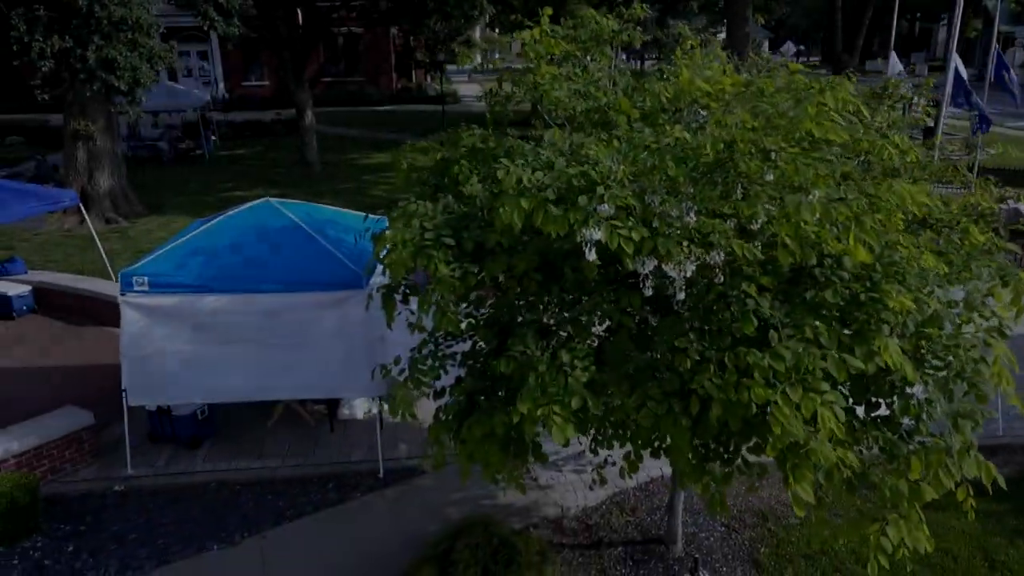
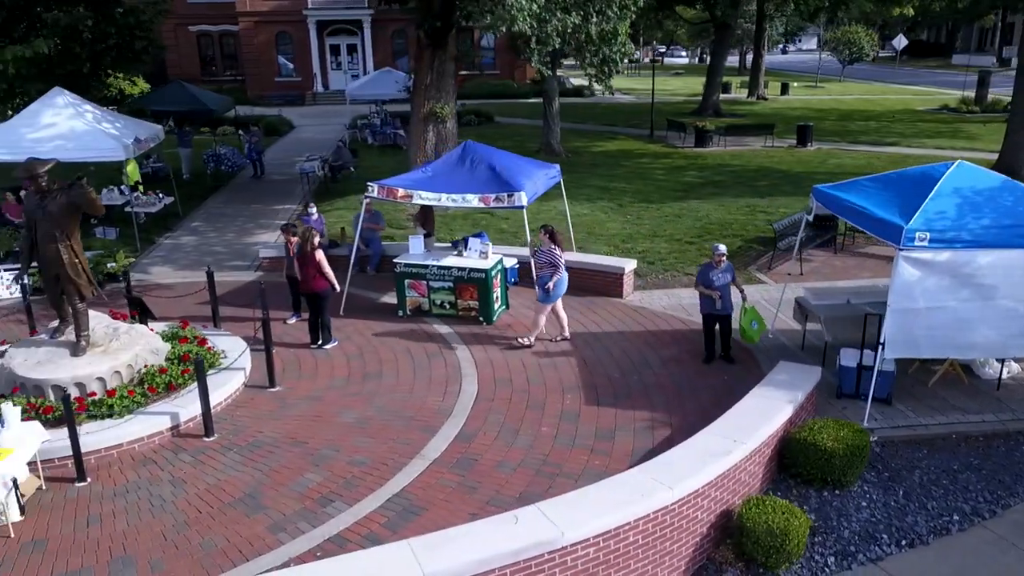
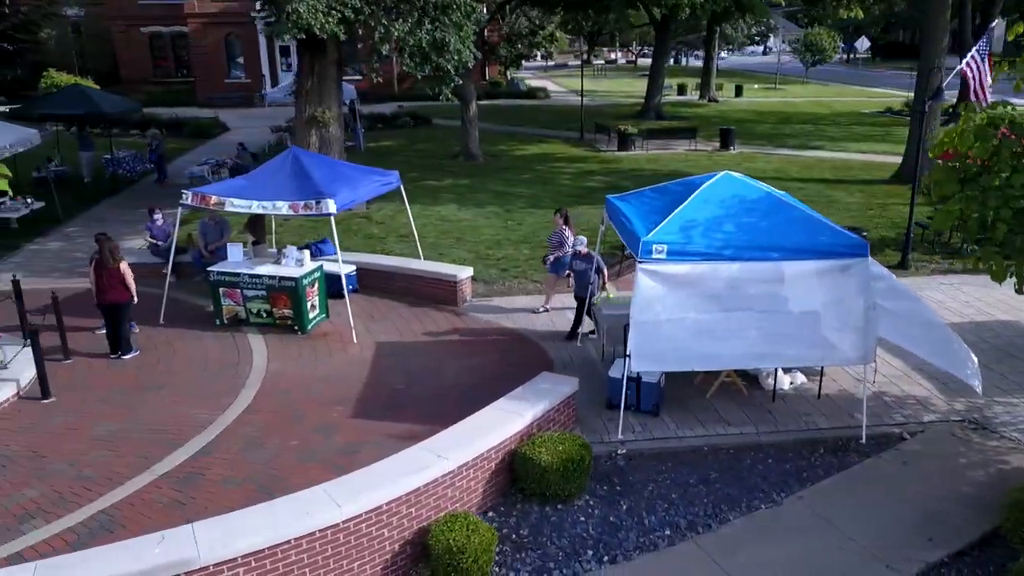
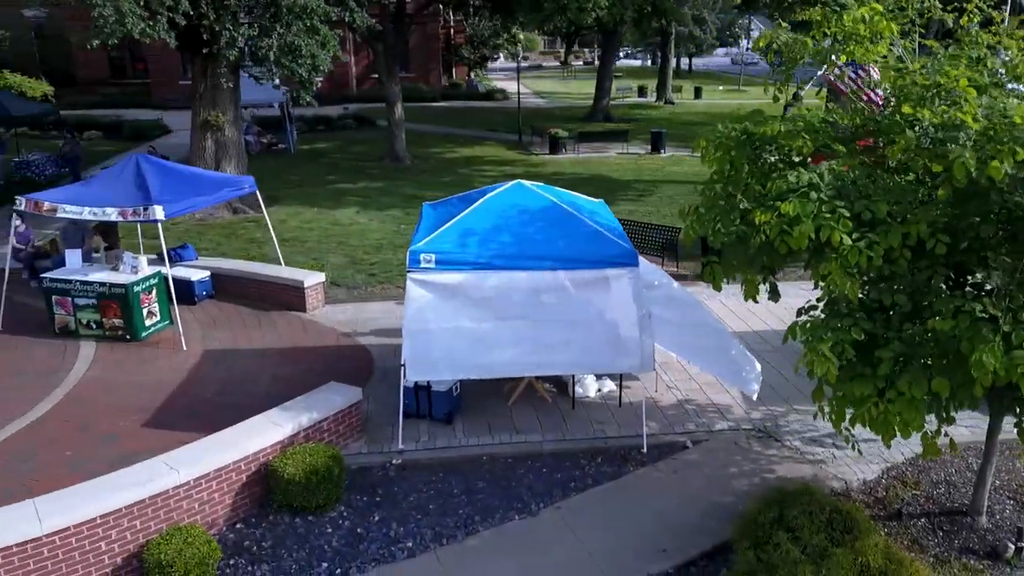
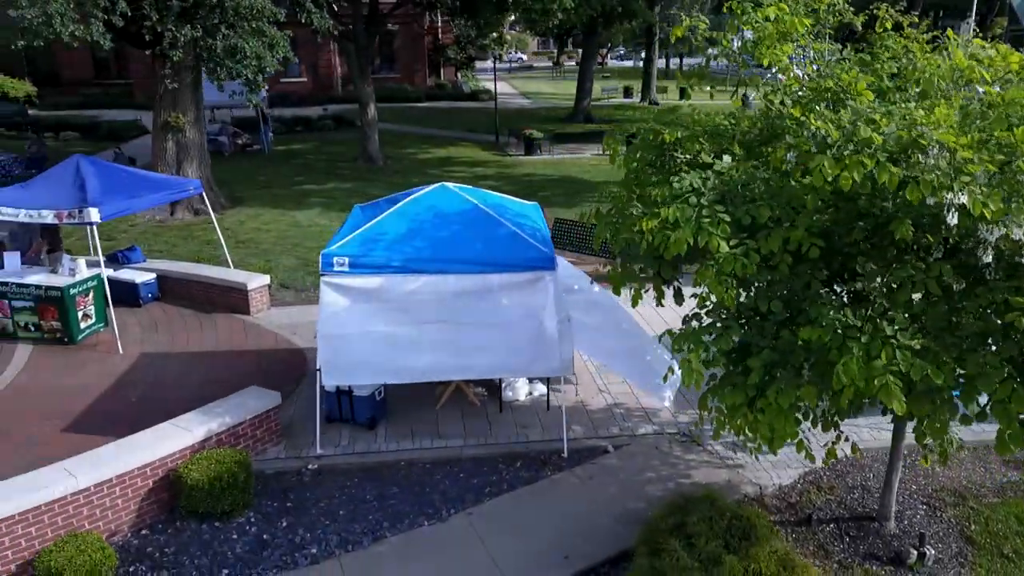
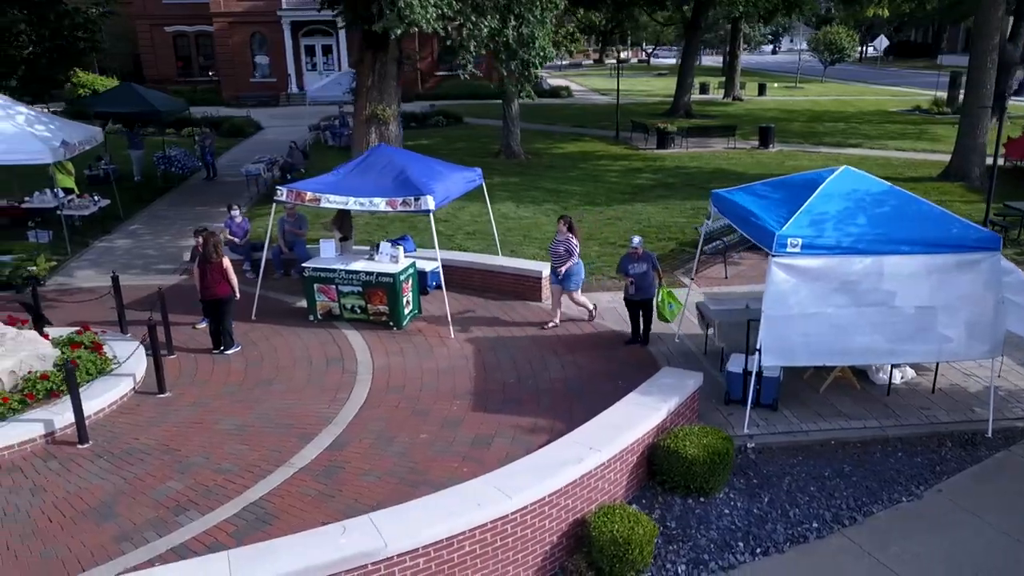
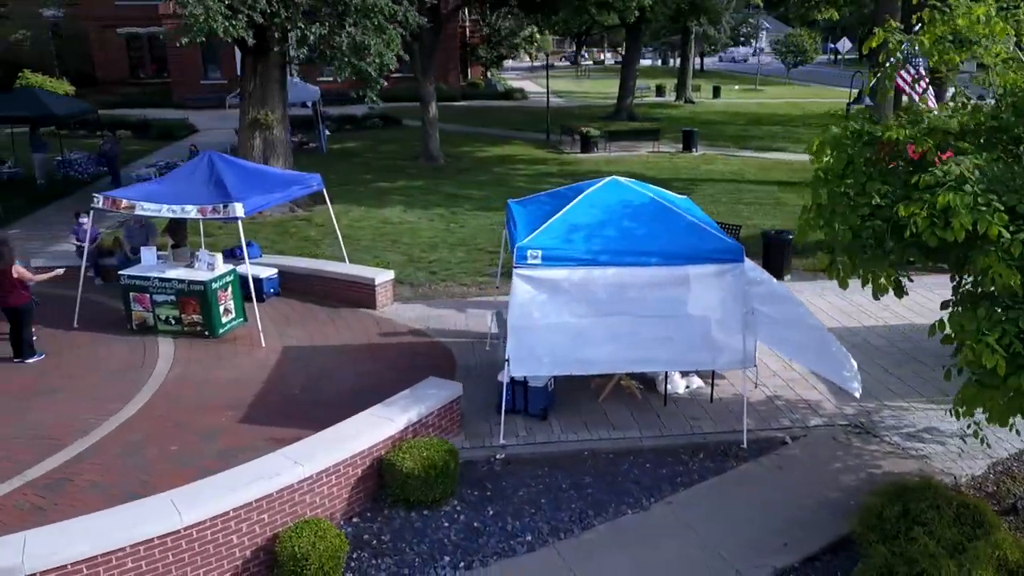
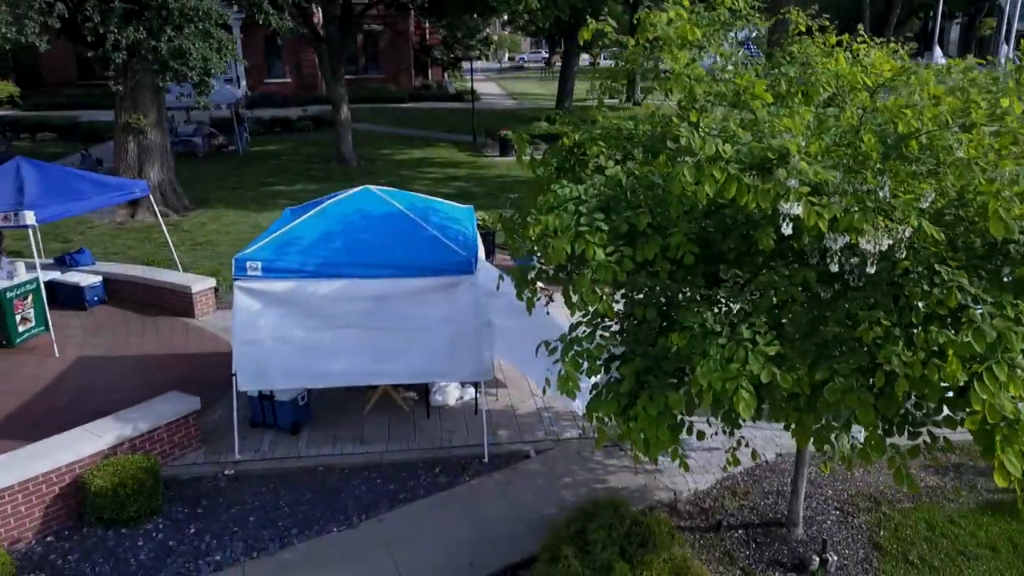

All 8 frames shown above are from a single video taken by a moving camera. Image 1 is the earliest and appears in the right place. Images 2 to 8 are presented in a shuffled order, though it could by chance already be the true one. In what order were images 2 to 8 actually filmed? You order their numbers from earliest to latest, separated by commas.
8, 5, 4, 7, 3, 6, 2
